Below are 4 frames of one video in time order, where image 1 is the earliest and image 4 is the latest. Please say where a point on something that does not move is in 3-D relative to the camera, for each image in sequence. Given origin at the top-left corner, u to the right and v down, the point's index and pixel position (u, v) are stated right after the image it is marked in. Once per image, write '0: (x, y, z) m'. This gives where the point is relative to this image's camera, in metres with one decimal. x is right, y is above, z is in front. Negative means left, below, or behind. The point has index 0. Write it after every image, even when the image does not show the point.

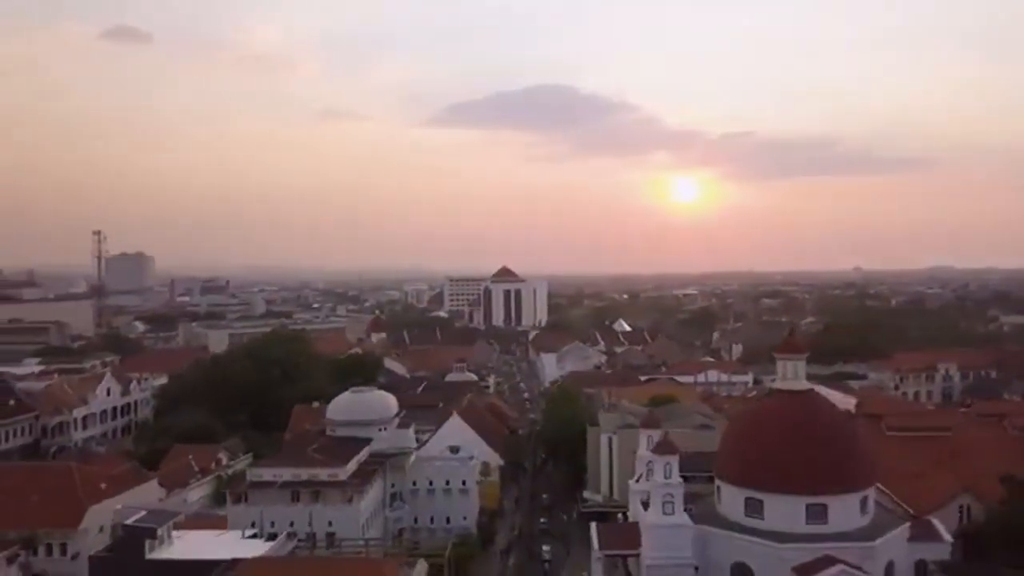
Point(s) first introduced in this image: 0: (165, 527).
0: (-7.4, -5.1, +19.4) m
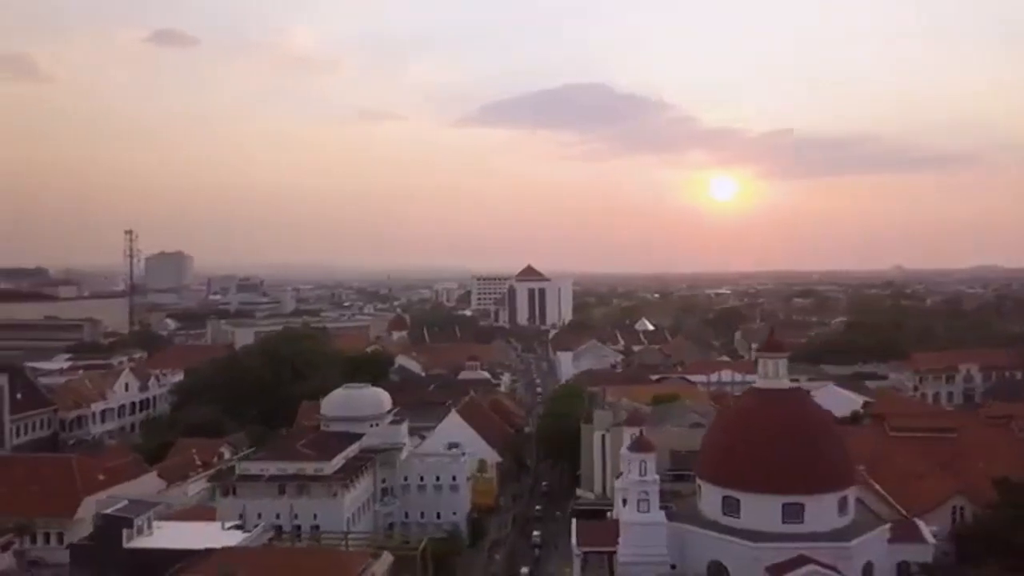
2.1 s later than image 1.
0: (-8.1, -5.0, +20.0) m
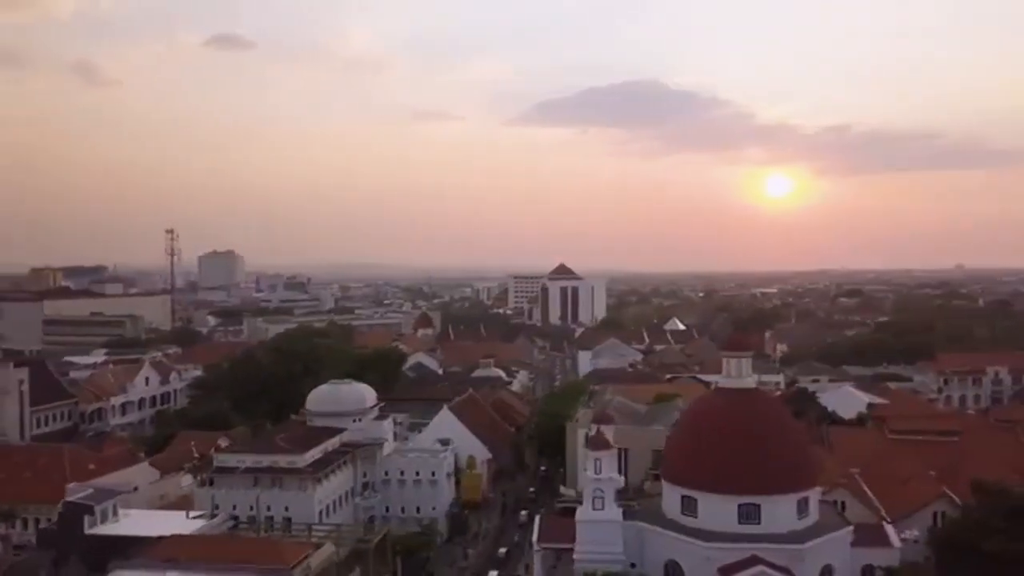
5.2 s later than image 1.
0: (-9.2, -4.9, +20.9) m
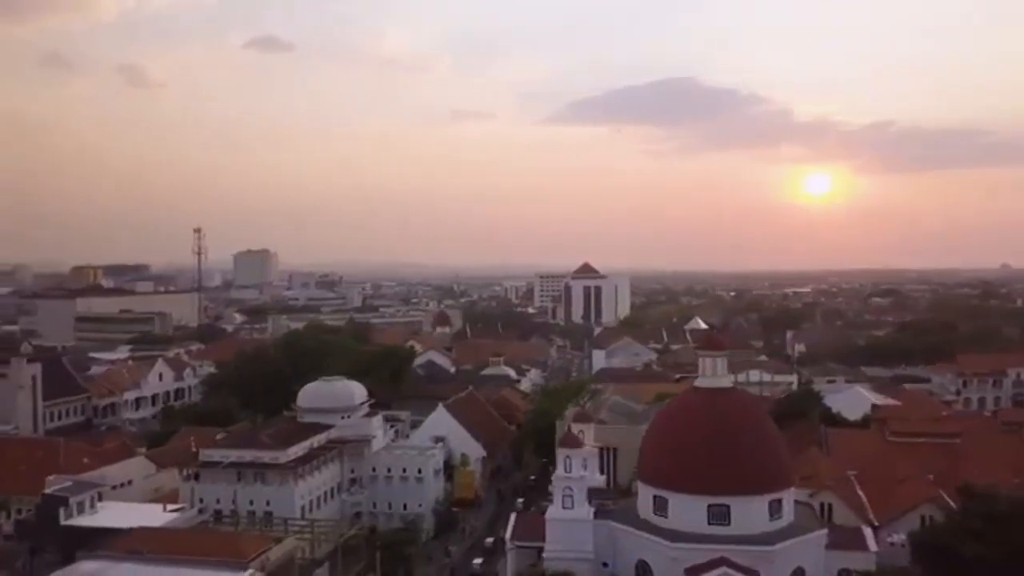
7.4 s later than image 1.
0: (-10.0, -4.9, +21.4) m
